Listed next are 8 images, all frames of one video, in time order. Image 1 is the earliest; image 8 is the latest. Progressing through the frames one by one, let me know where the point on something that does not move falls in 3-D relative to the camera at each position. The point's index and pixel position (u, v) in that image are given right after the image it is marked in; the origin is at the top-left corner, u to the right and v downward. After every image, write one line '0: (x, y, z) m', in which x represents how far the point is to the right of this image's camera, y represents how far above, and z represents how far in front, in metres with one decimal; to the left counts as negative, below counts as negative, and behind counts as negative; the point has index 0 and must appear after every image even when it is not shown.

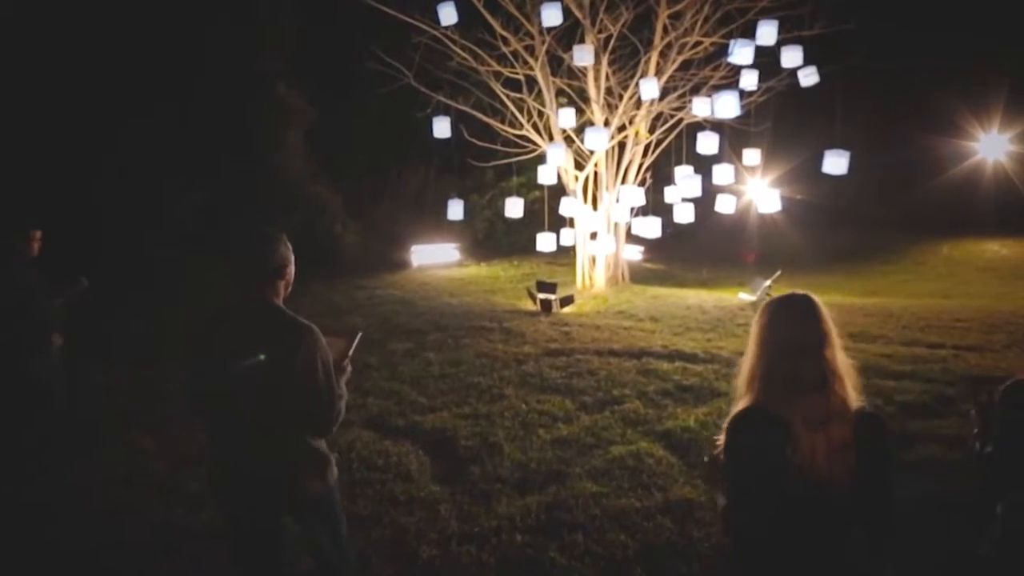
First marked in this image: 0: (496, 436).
0: (-0.1, -1.2, +7.4) m
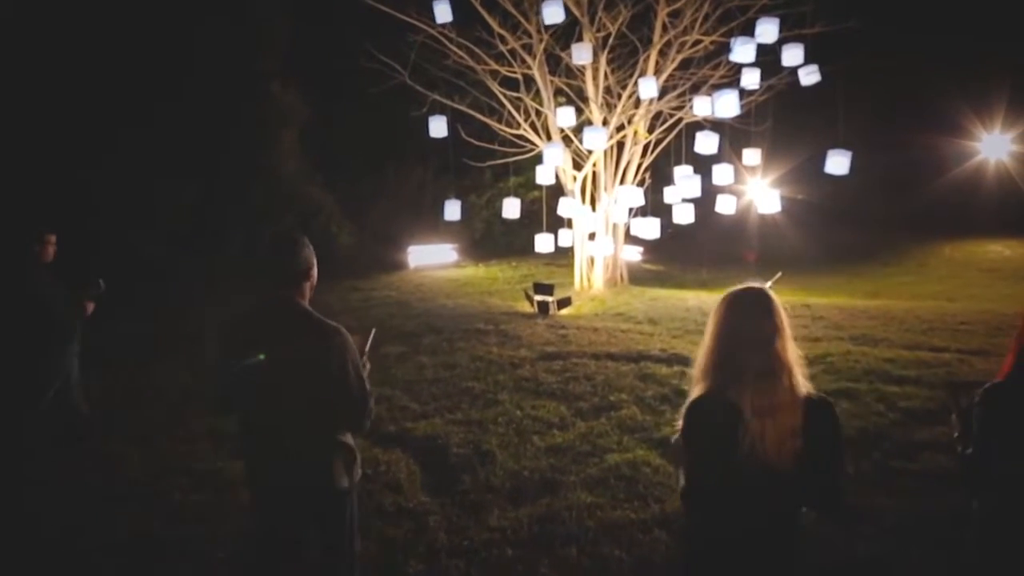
0: (-0.2, -1.2, +7.2) m
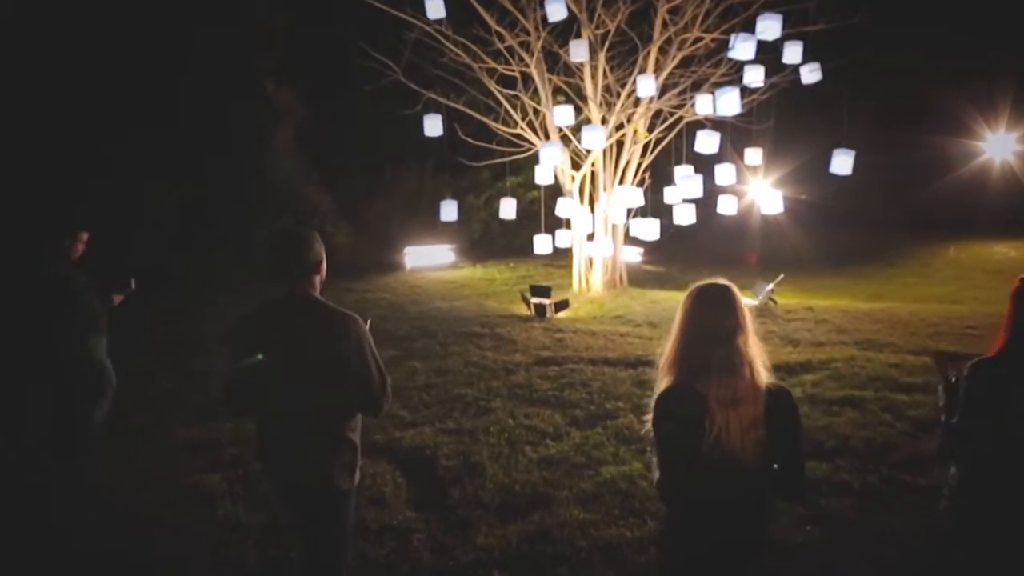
0: (-0.2, -1.3, +6.9) m
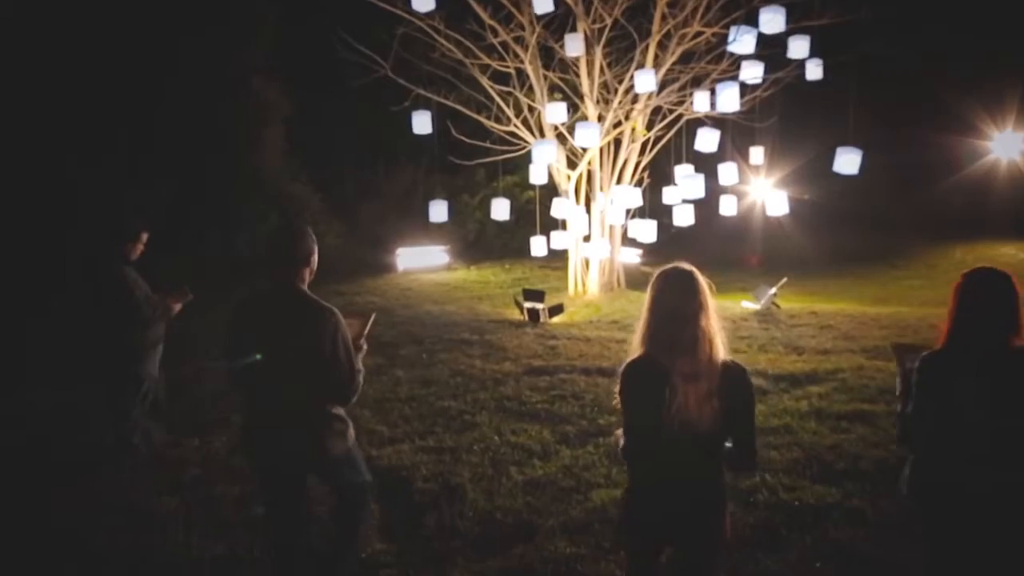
0: (-0.4, -1.3, +6.4) m
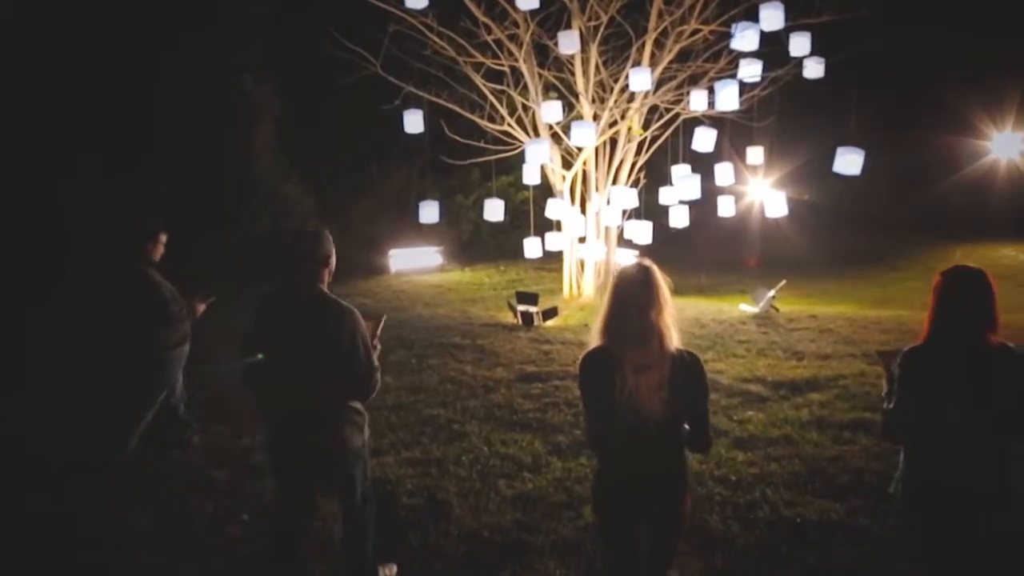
0: (-0.4, -1.3, +6.1) m
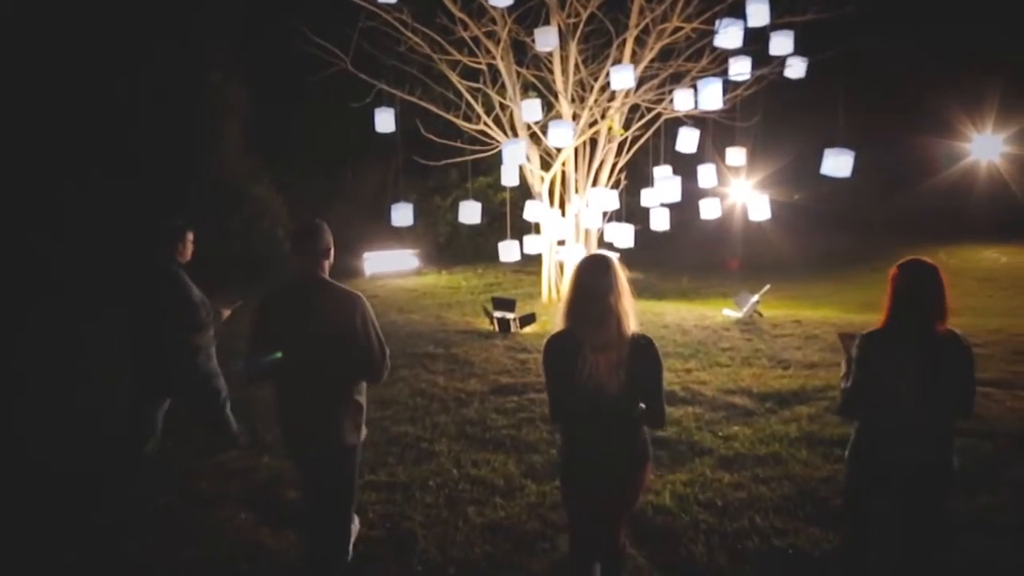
0: (-0.6, -1.4, +5.7) m
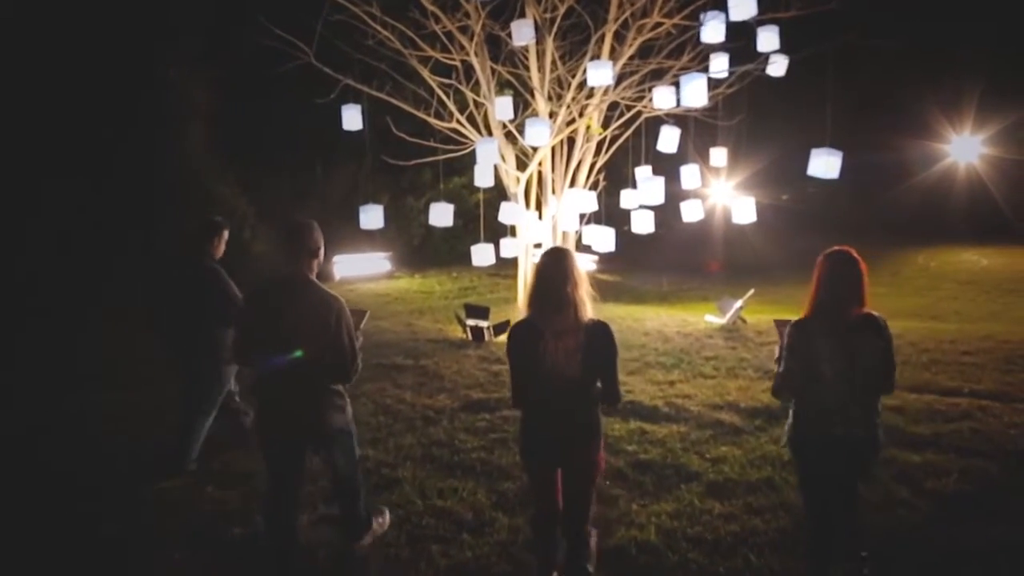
0: (-0.8, -1.5, +5.1) m
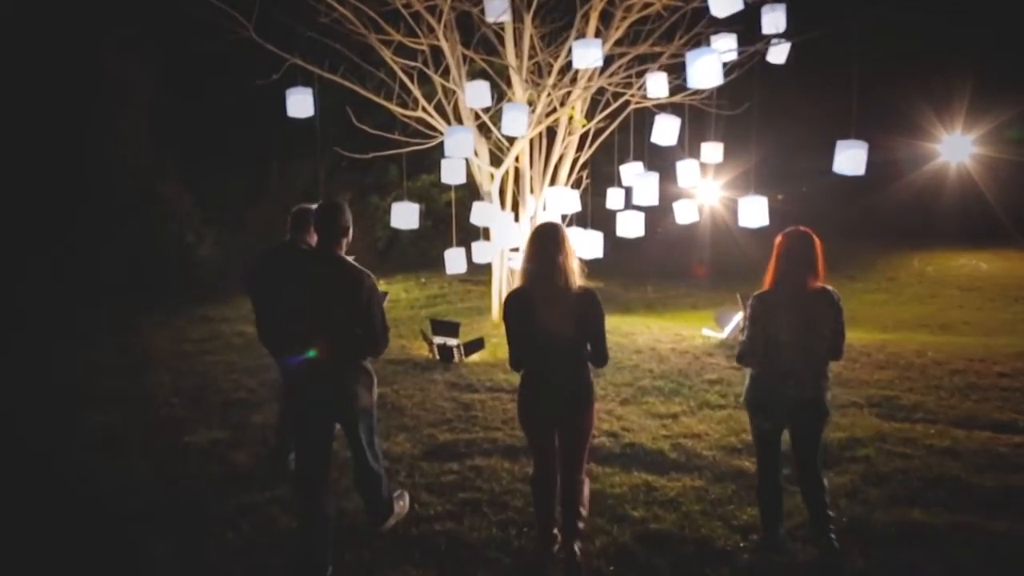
0: (-0.9, -1.6, +3.5) m
